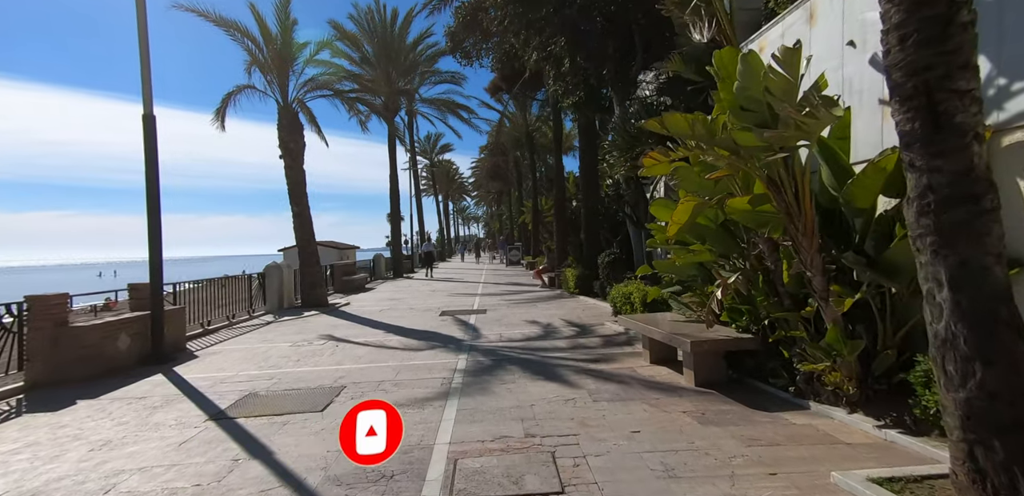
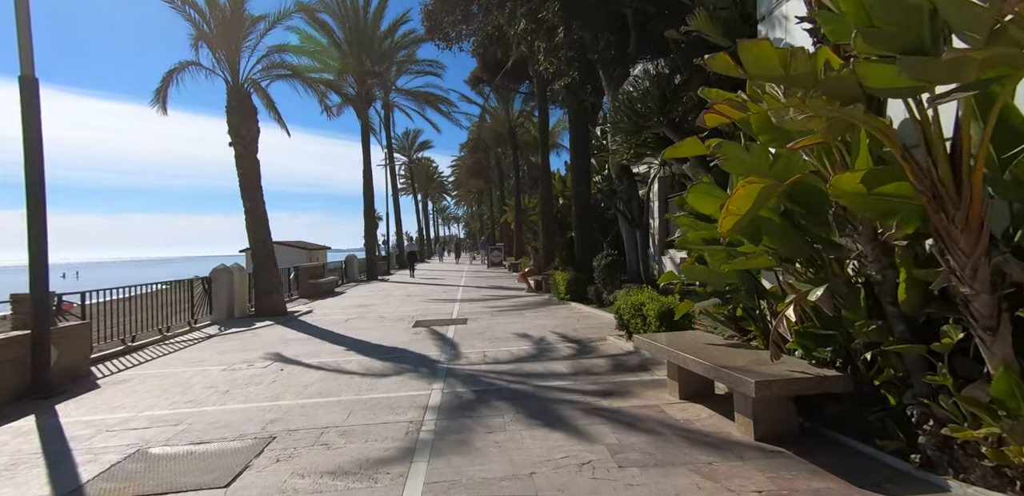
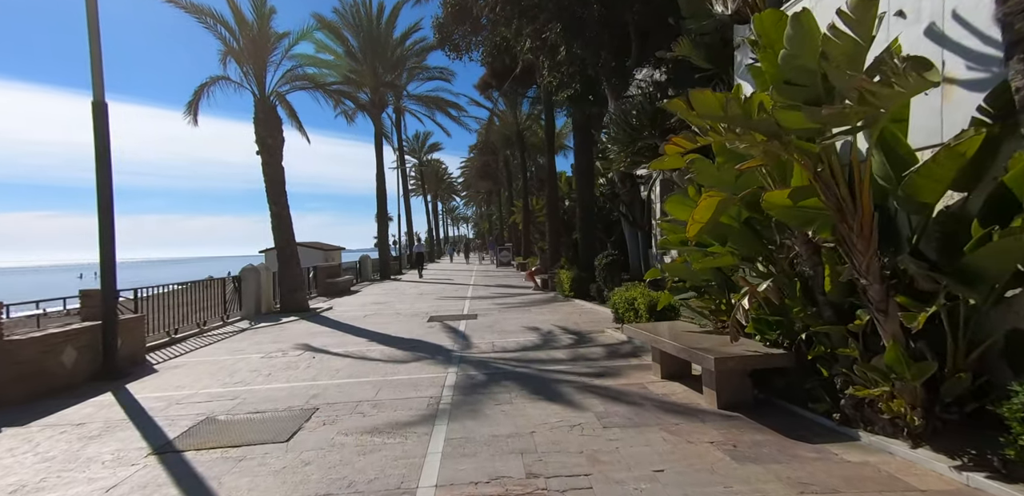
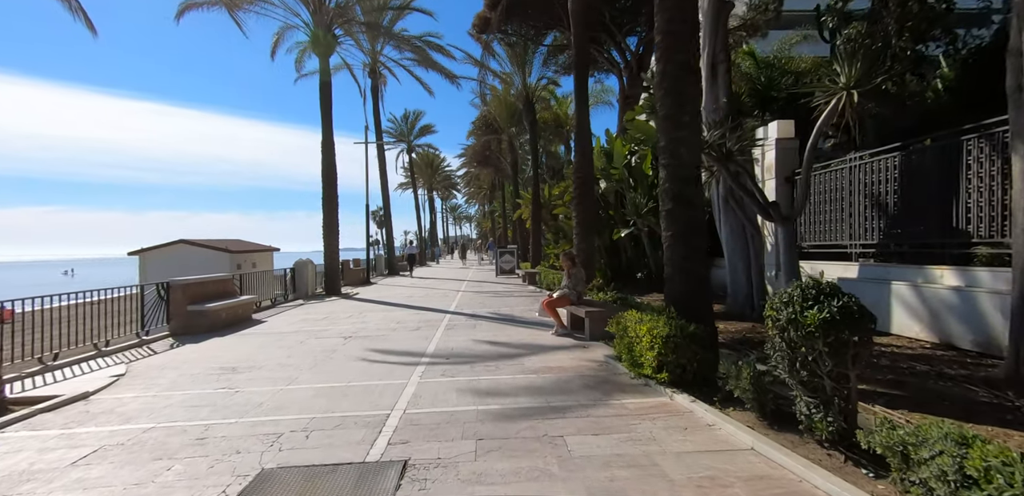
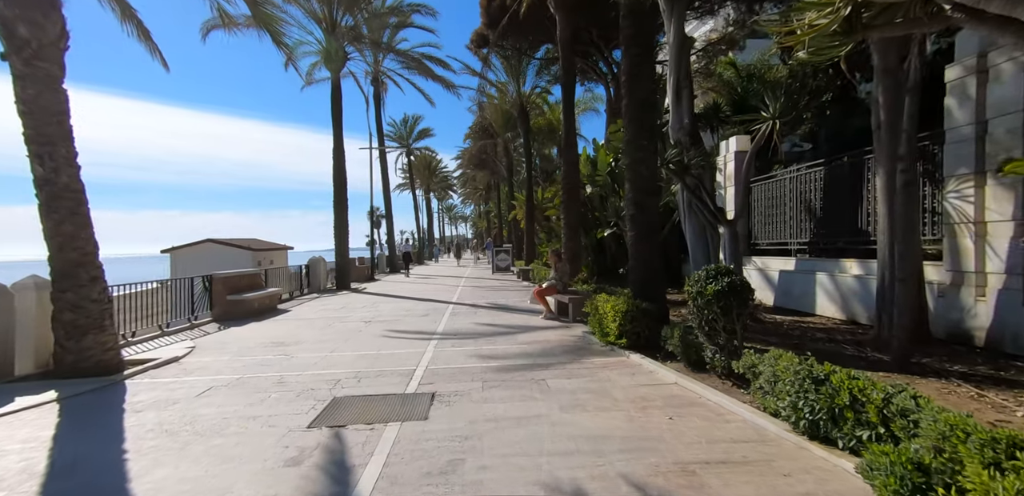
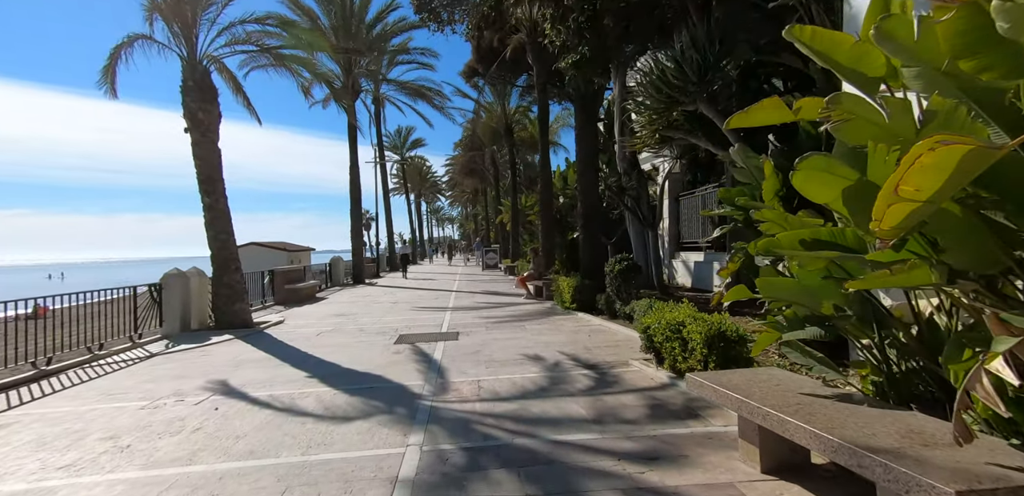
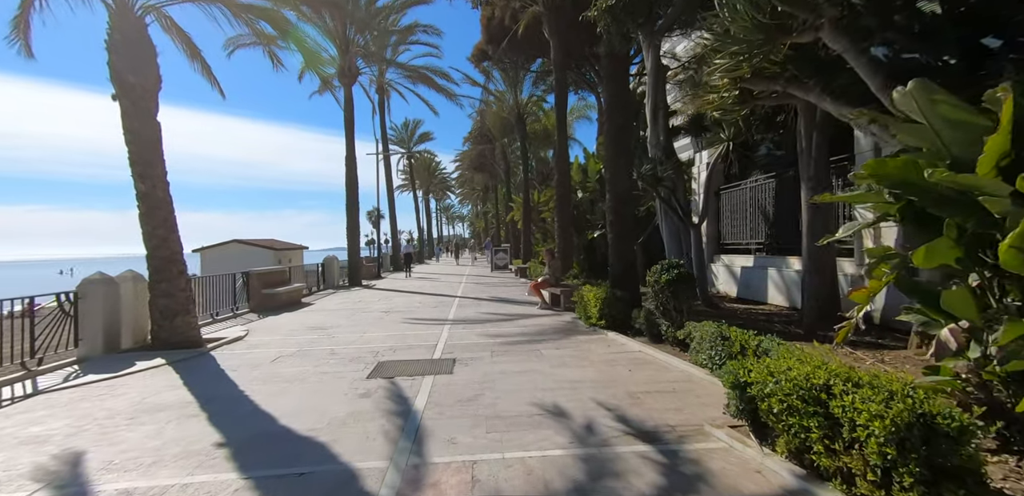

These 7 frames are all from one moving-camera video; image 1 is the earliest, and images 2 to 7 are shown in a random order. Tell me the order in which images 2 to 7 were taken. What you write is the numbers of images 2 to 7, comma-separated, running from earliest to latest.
3, 2, 6, 7, 5, 4
